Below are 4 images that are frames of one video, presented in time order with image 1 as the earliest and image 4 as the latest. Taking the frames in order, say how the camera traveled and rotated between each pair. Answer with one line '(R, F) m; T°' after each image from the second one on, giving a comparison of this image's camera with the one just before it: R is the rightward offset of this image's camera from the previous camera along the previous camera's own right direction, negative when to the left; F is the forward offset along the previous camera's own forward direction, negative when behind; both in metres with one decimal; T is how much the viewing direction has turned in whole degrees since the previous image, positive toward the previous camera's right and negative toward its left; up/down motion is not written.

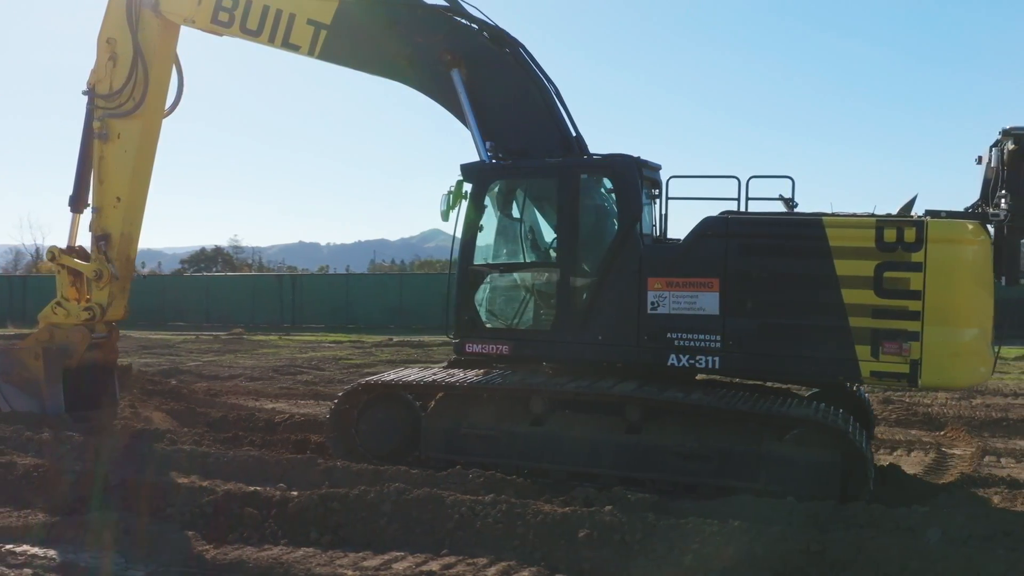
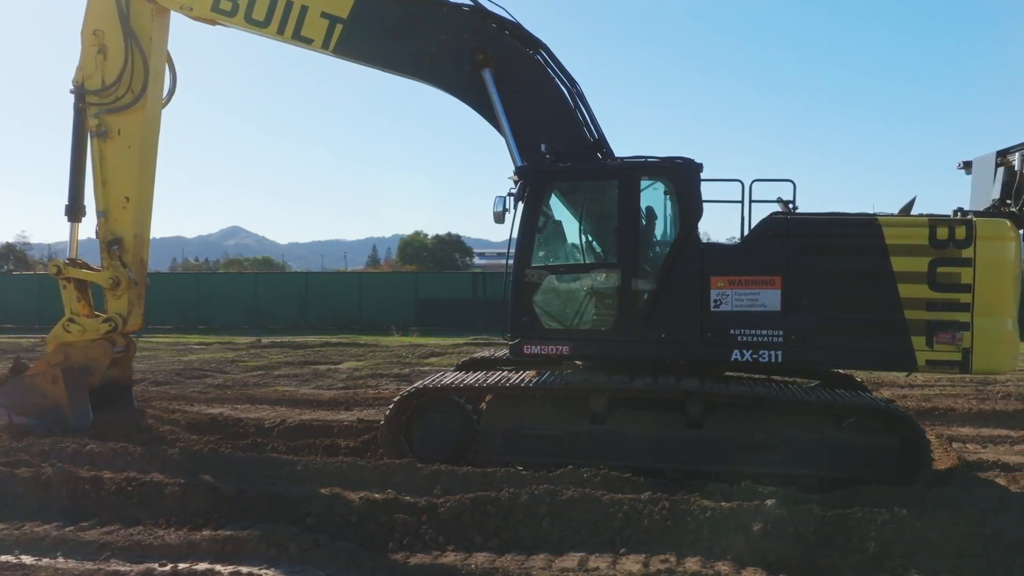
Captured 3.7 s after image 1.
(-1.2, +0.1) m; +7°
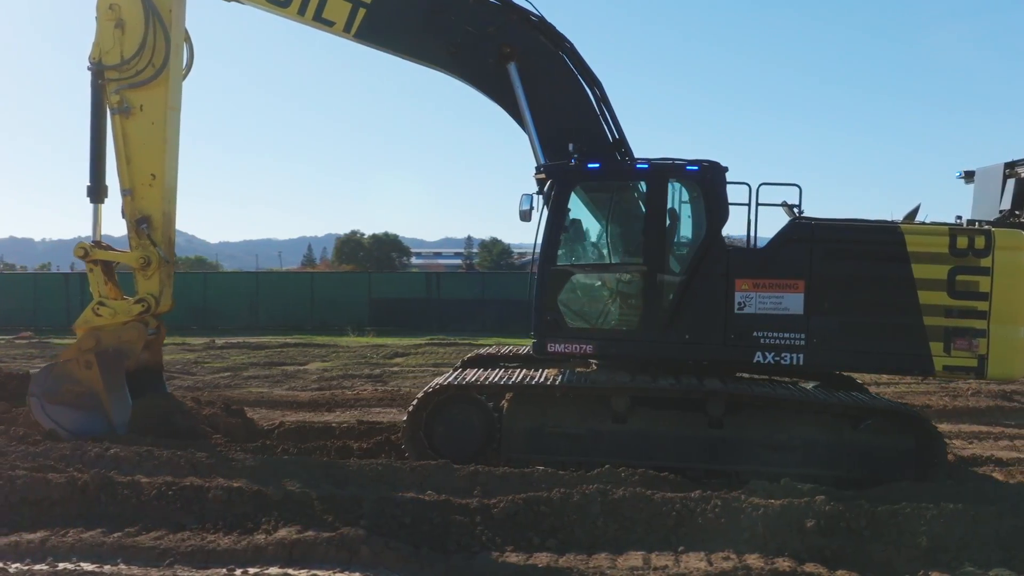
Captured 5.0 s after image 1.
(-0.4, 0.0) m; +2°
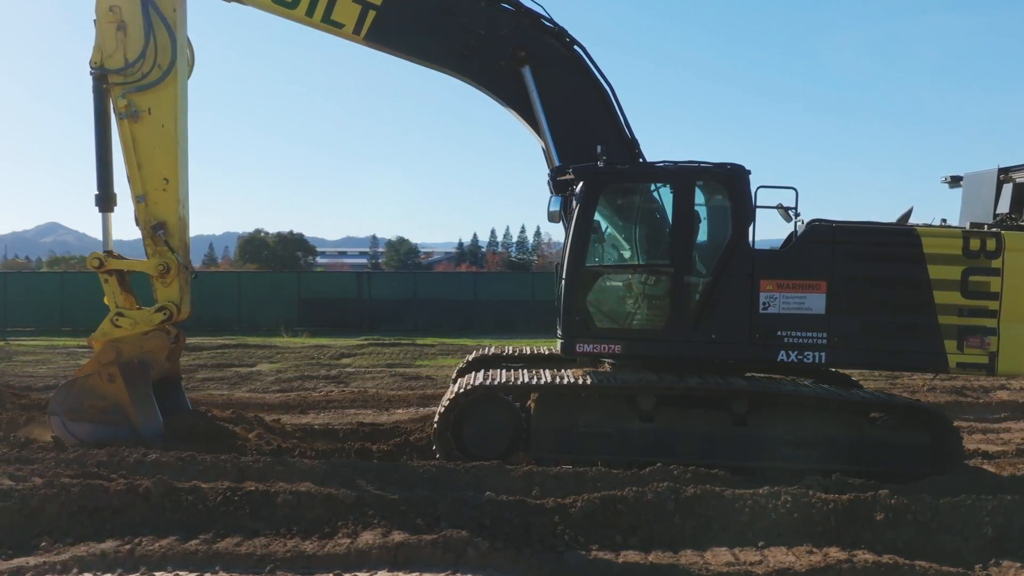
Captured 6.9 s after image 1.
(-0.6, 0.0) m; +4°
